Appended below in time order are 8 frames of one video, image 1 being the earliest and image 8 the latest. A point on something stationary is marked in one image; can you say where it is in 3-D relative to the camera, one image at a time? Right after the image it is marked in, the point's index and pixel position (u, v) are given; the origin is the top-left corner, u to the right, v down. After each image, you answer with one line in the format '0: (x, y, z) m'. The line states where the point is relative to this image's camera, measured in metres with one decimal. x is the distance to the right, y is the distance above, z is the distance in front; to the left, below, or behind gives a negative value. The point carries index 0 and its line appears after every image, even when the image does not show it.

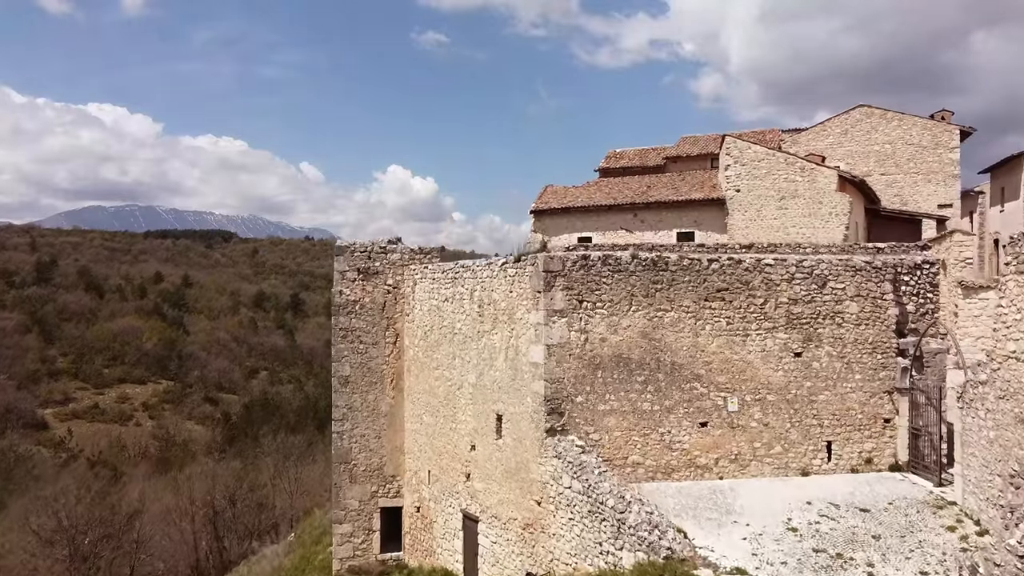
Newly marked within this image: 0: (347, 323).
0: (-1.7, -0.4, +6.6) m
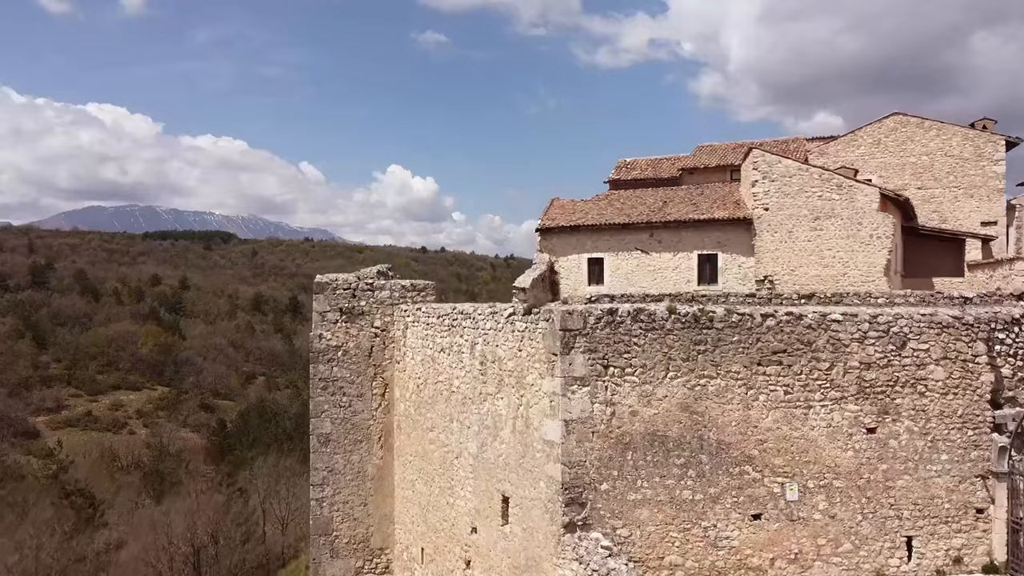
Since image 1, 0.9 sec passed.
0: (-1.7, -0.8, +5.7) m
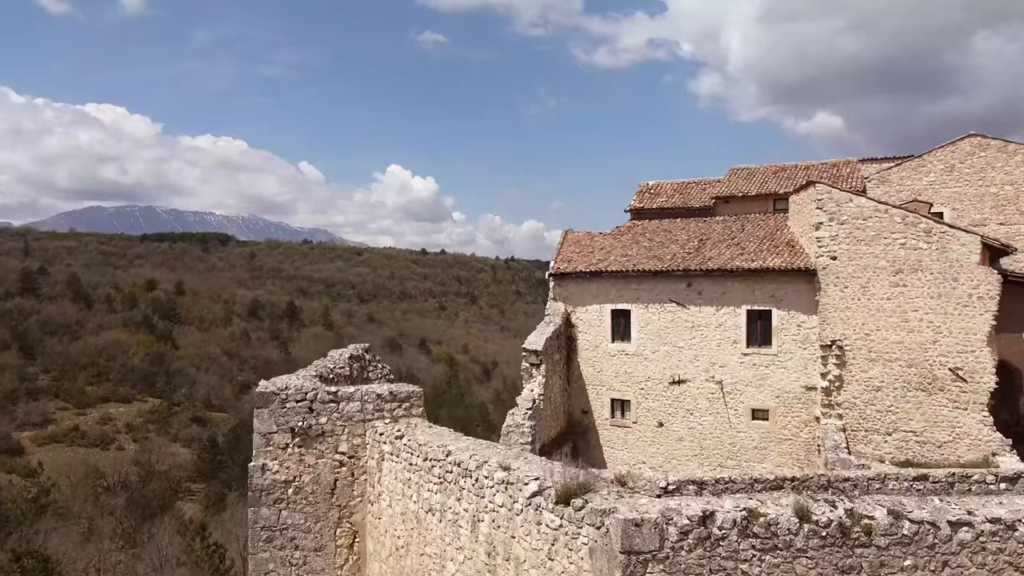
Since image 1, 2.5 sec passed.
0: (-1.6, -1.5, +4.1) m
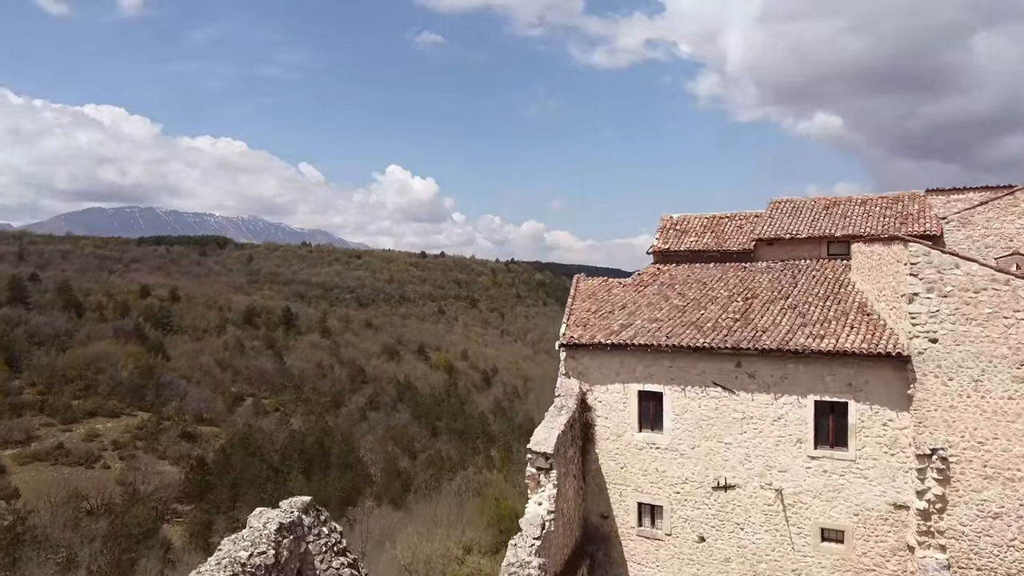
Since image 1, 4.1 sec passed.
0: (-1.5, -2.3, +2.5) m
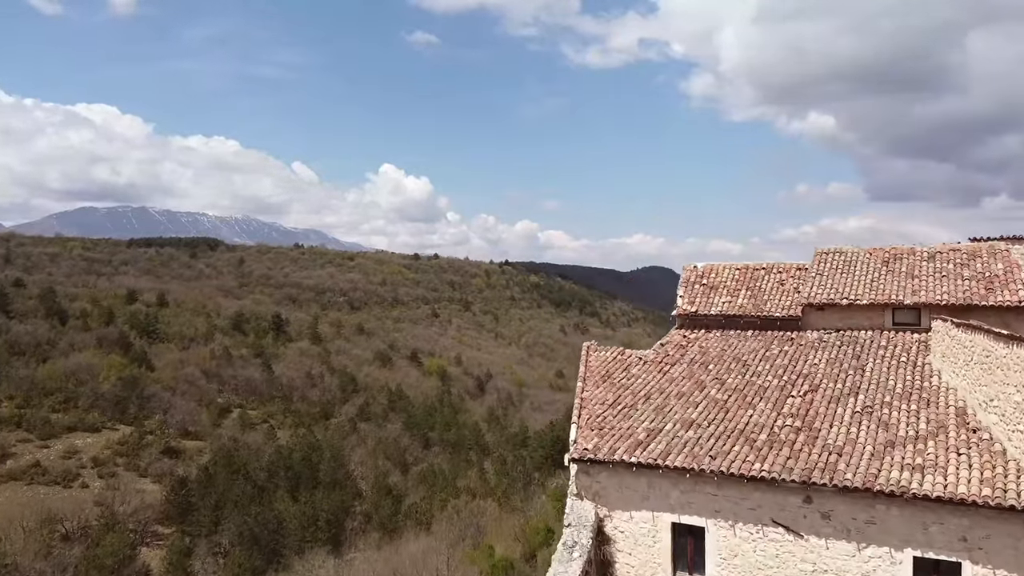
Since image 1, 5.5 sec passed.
0: (-1.5, -3.2, +1.0) m
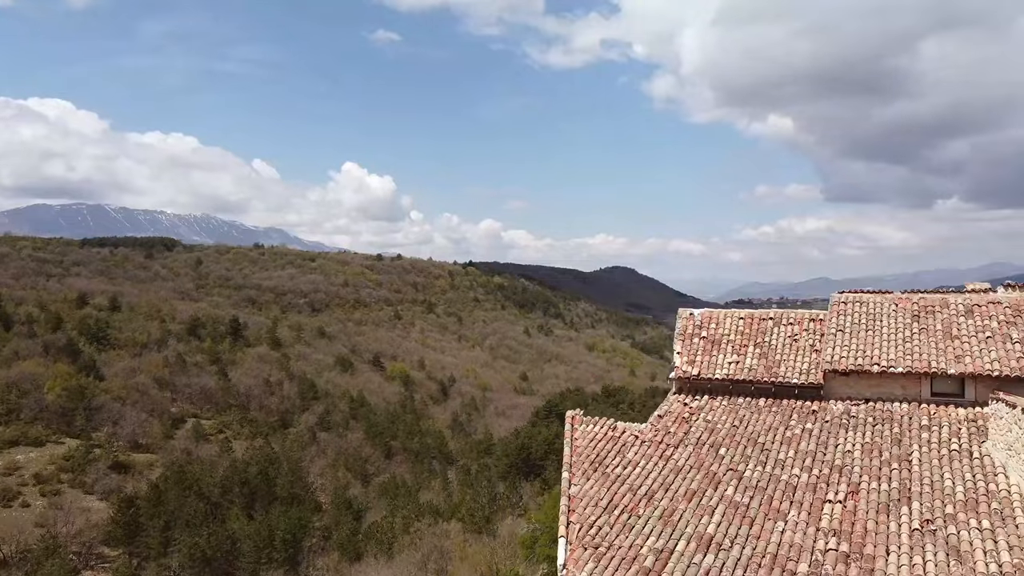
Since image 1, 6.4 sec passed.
0: (-1.7, -3.9, +0.5) m
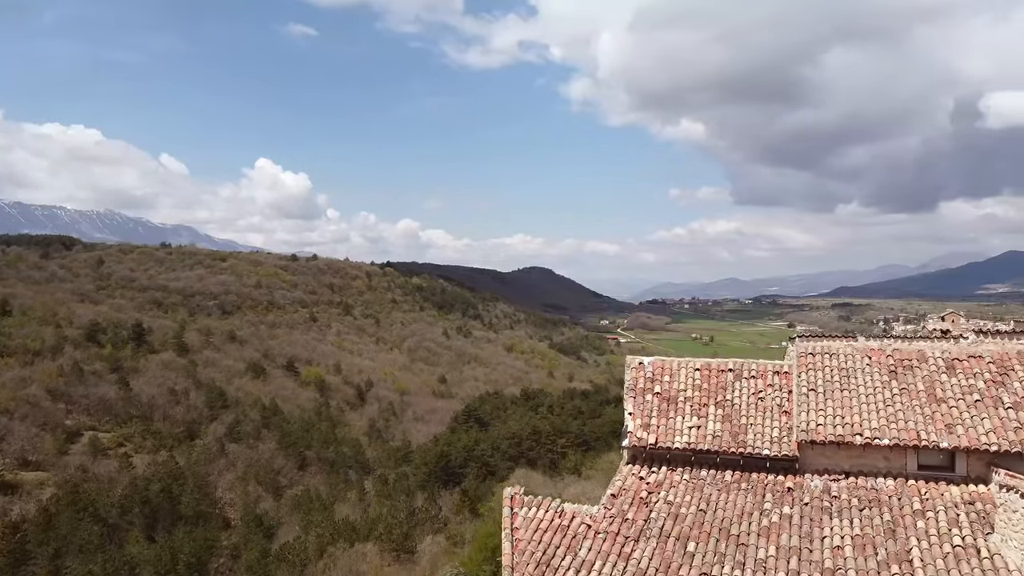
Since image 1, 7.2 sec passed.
0: (-1.7, -4.7, +0.6) m
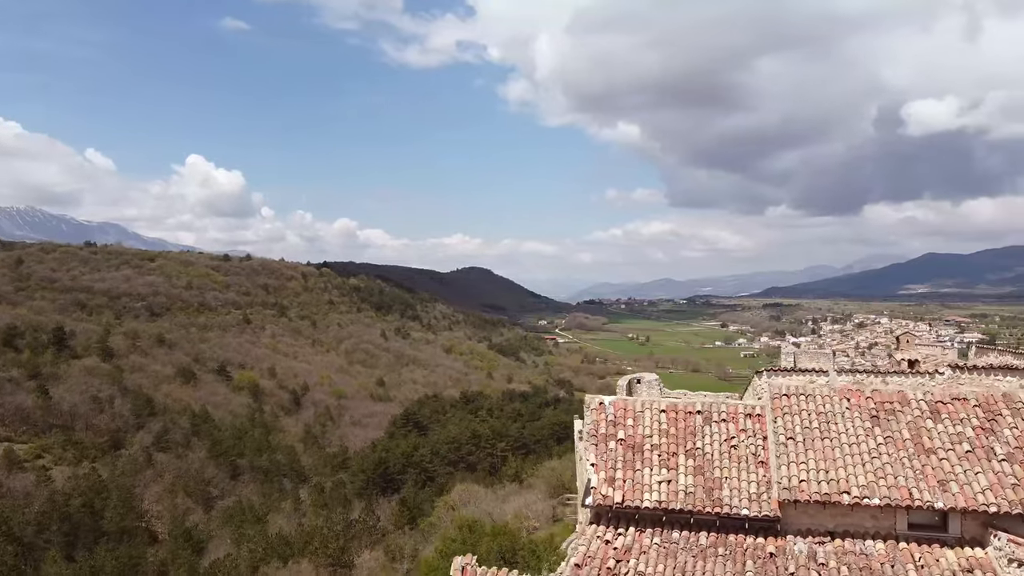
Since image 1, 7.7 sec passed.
0: (-1.9, -5.4, +1.1) m
